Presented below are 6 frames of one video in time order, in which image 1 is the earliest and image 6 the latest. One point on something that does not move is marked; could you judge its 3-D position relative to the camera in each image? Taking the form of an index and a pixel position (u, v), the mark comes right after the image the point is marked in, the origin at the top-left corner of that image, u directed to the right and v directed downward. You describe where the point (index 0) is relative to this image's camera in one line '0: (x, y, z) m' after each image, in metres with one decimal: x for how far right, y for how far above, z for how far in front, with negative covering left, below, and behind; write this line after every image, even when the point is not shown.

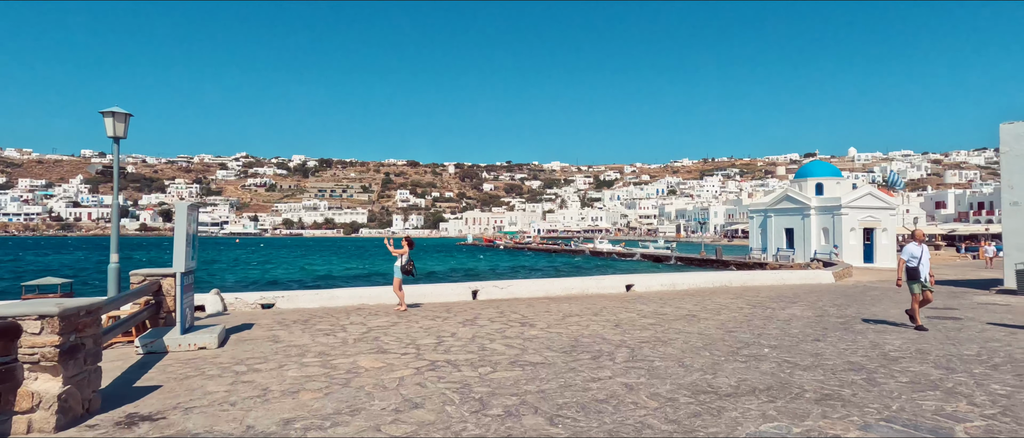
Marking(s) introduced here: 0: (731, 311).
0: (+4.2, -1.8, +10.4) m
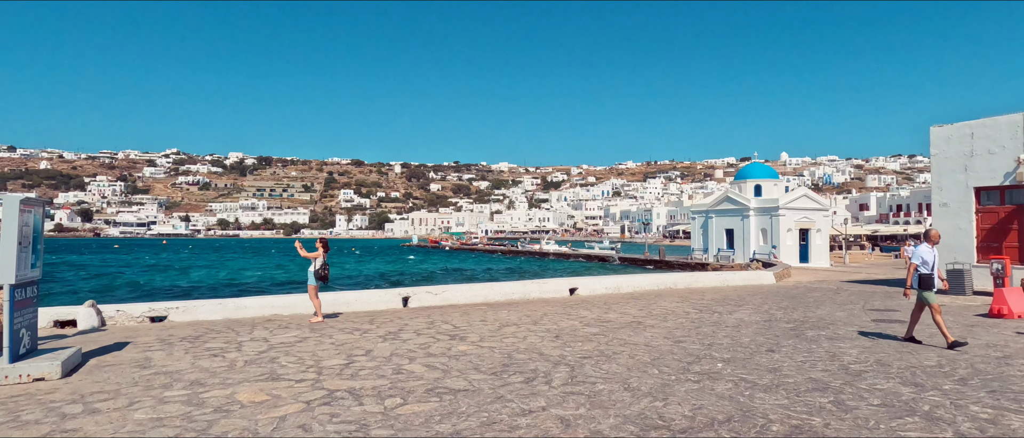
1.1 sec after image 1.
0: (+3.0, -1.8, +9.8) m
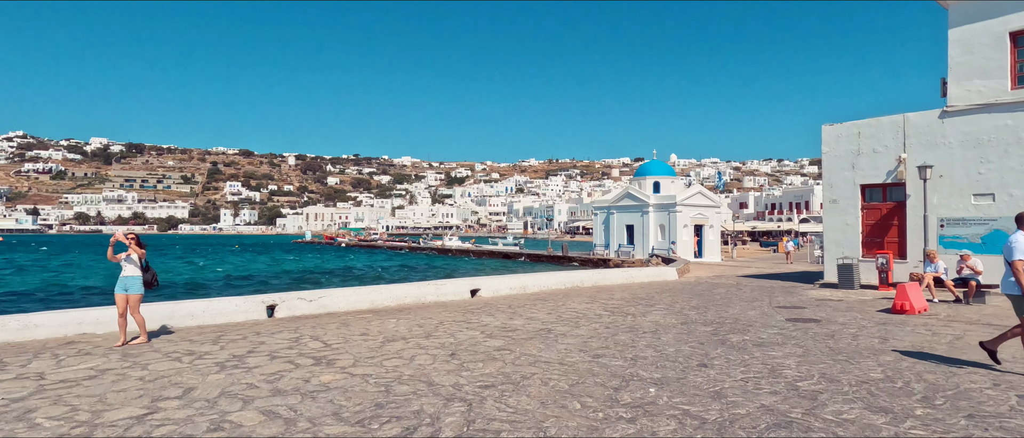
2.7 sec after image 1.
0: (+1.3, -1.7, +8.8) m
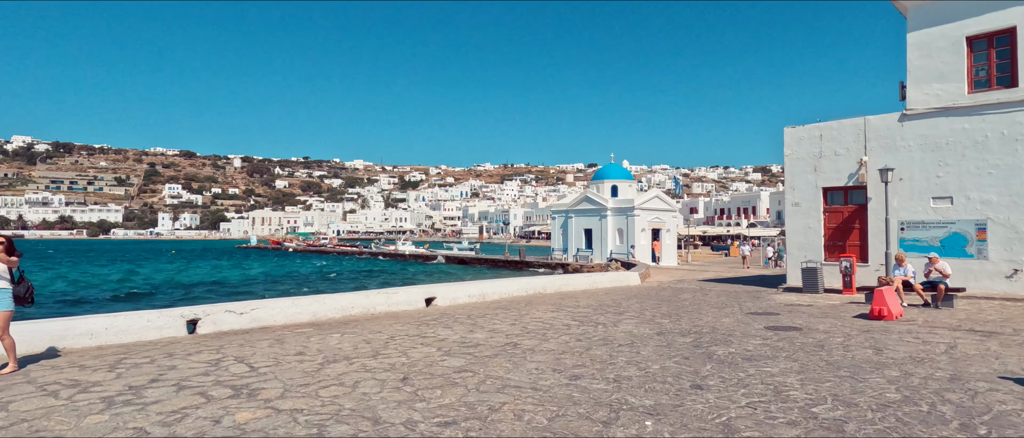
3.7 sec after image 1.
0: (+0.7, -1.7, +8.0) m
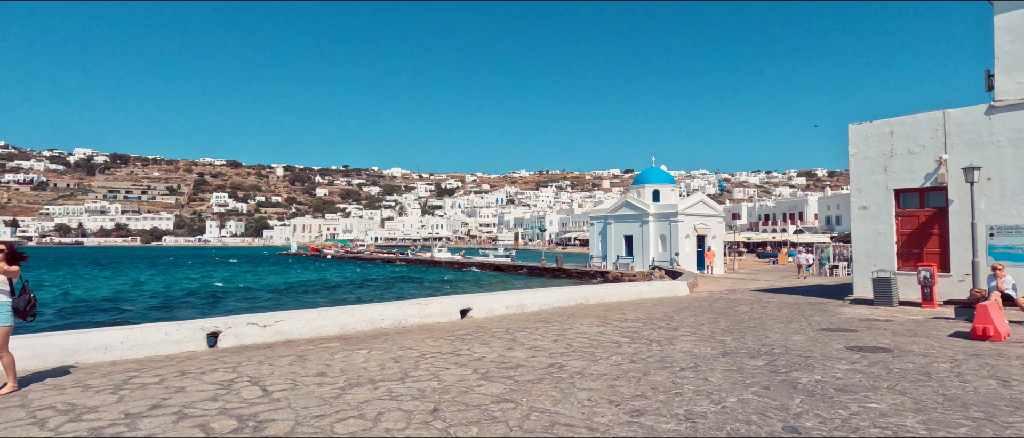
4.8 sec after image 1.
0: (+1.3, -1.8, +7.1) m
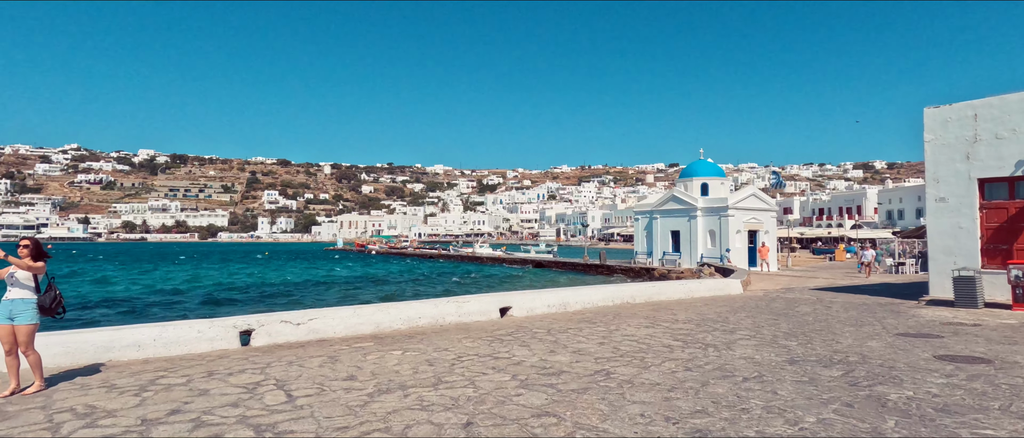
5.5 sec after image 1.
0: (+1.8, -1.7, +6.5) m
